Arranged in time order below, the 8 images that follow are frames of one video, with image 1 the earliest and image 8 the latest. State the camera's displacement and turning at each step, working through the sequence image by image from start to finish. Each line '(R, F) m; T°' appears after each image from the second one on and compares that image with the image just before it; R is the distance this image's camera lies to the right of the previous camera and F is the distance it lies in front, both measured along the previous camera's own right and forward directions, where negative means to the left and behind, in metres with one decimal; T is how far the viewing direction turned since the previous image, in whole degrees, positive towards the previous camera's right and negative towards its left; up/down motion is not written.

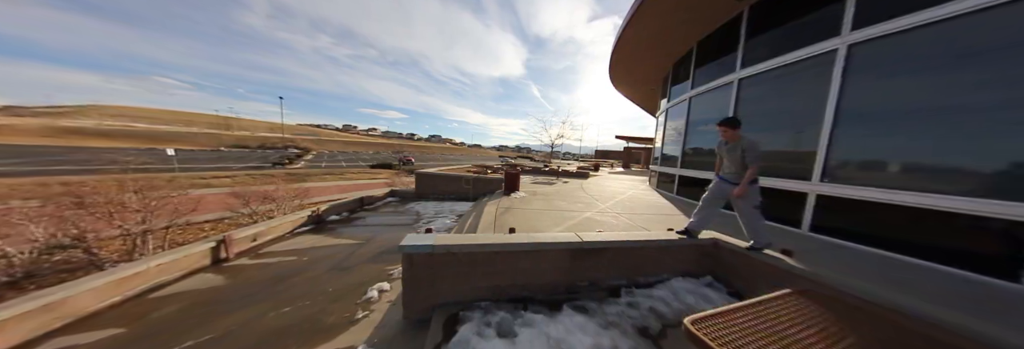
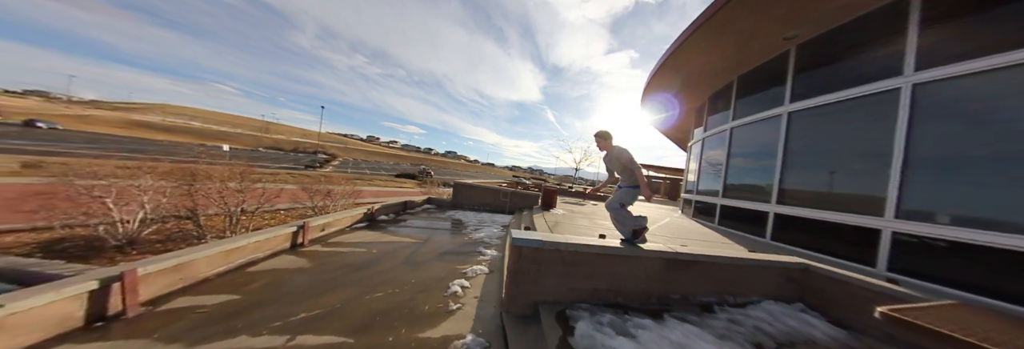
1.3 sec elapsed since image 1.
(-1.0, -0.2) m; -3°
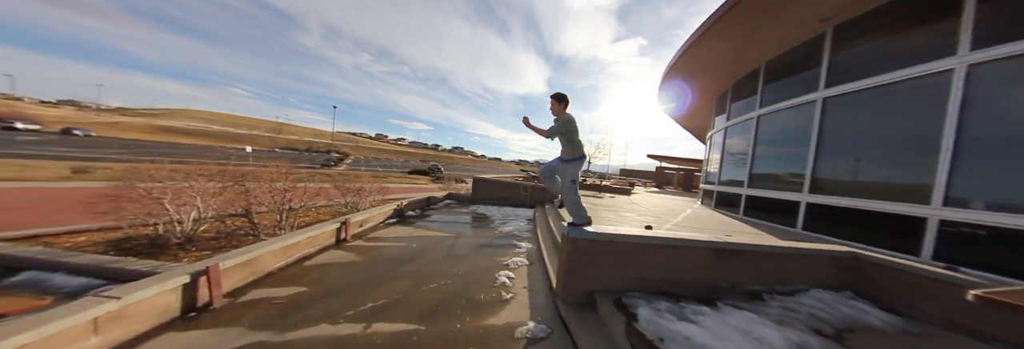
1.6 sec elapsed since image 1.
(-0.5, -0.1) m; -2°
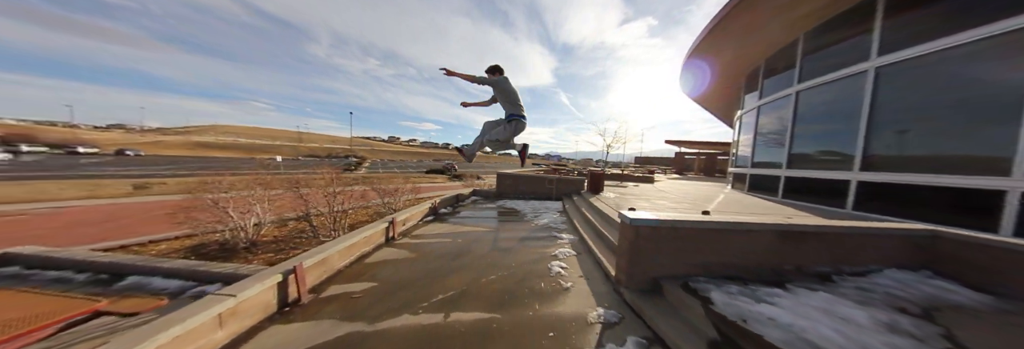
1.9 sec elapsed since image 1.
(-0.5, -0.1) m; -3°
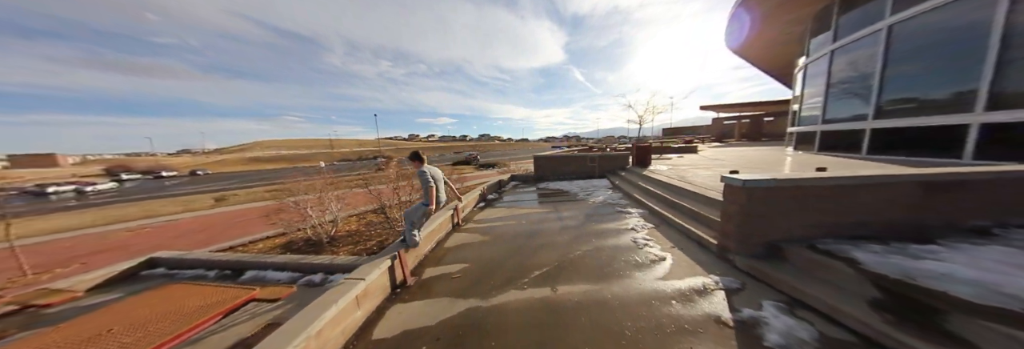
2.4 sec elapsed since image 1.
(-0.8, 0.0) m; -5°
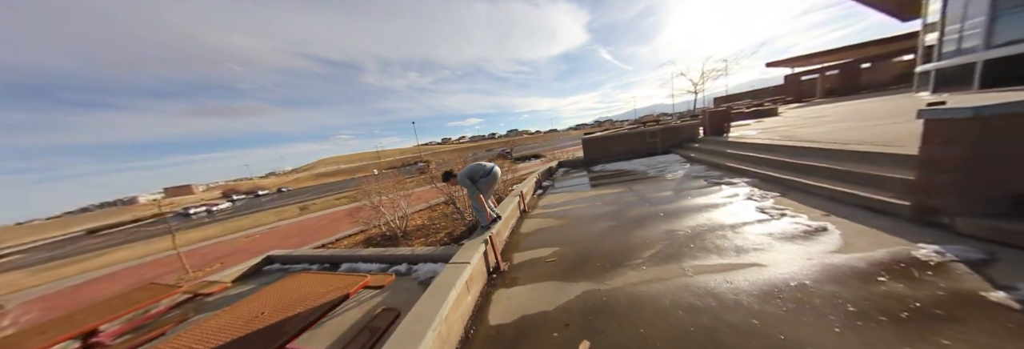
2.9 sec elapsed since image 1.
(-0.6, +0.2) m; -9°
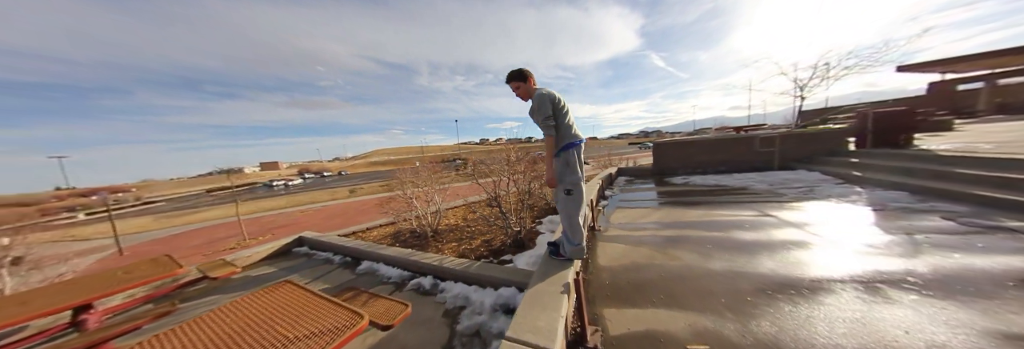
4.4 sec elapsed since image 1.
(-0.5, +1.1) m; -9°
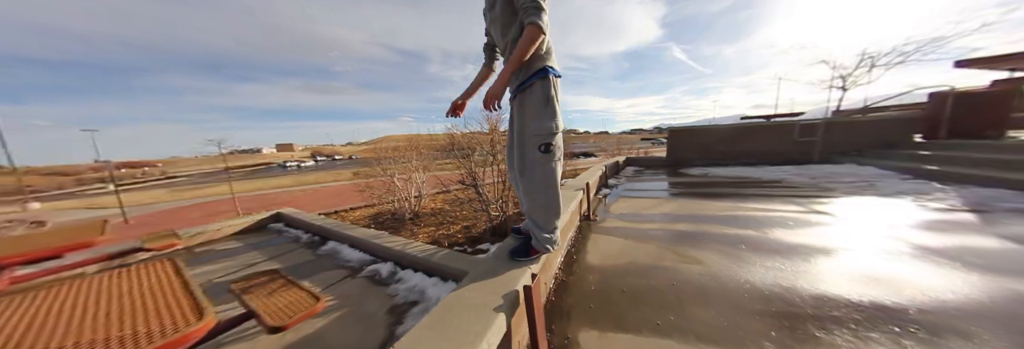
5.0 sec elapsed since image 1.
(+0.3, +0.6) m; -2°
